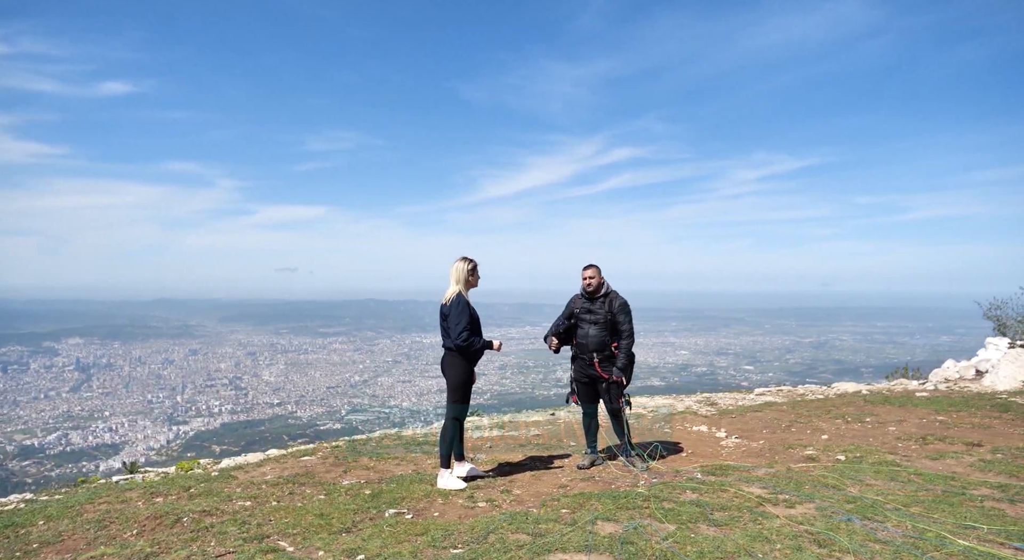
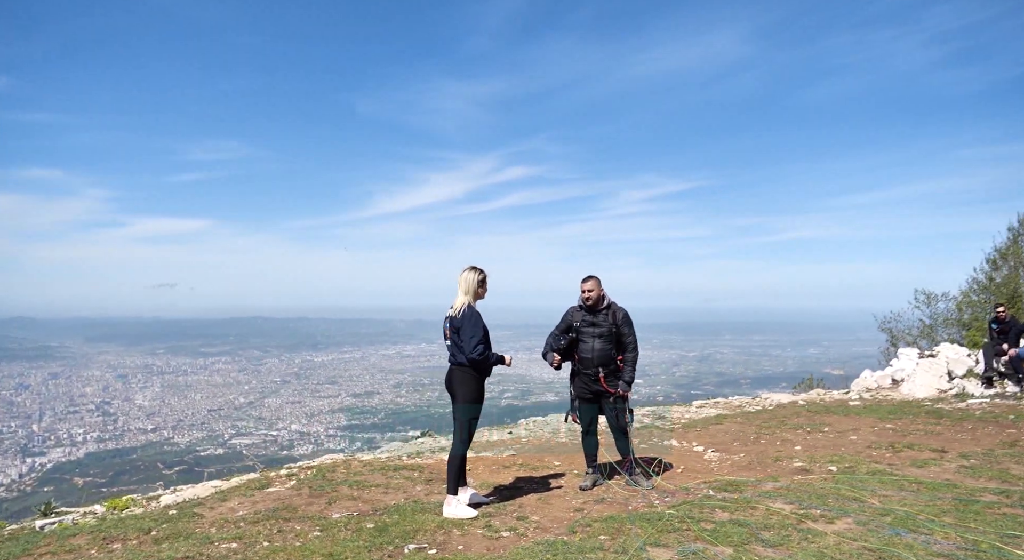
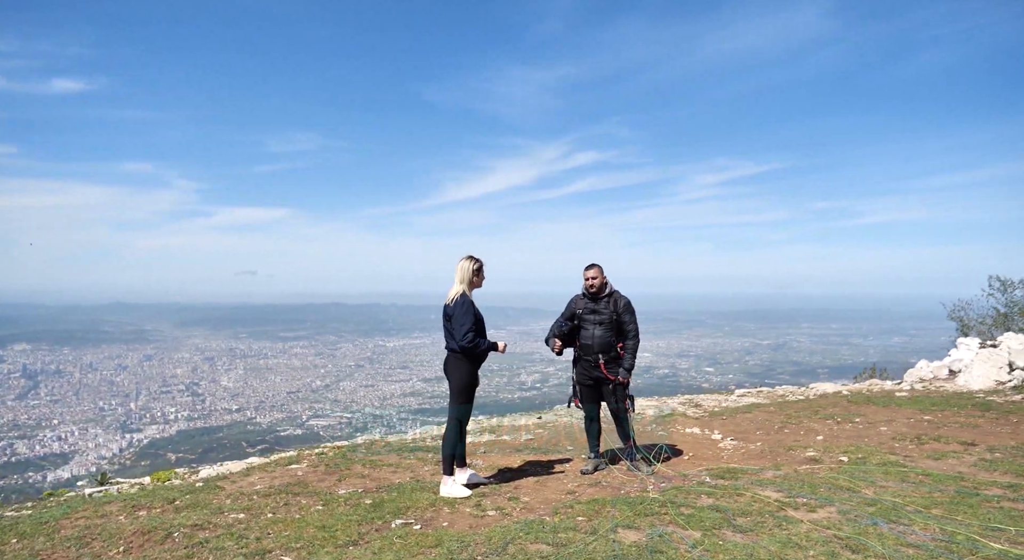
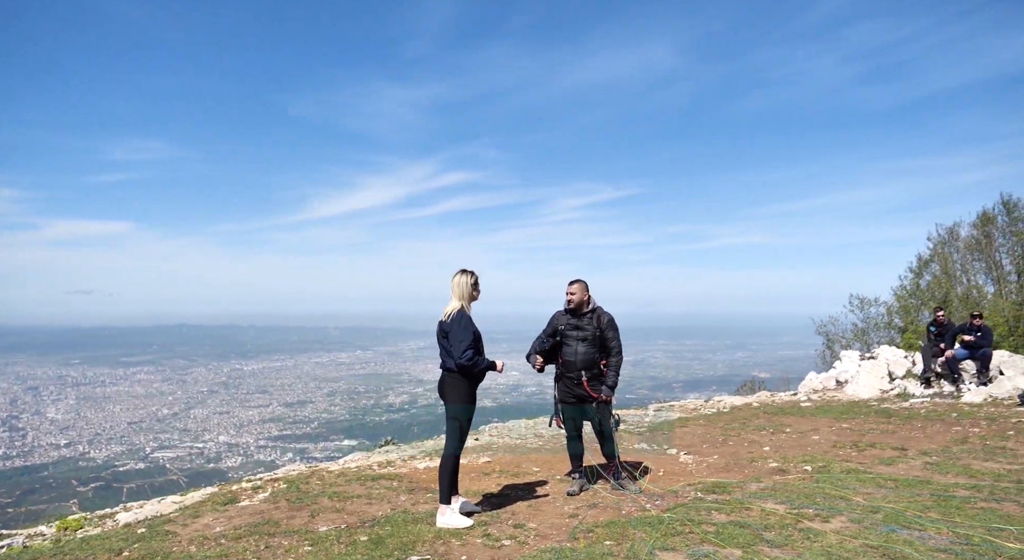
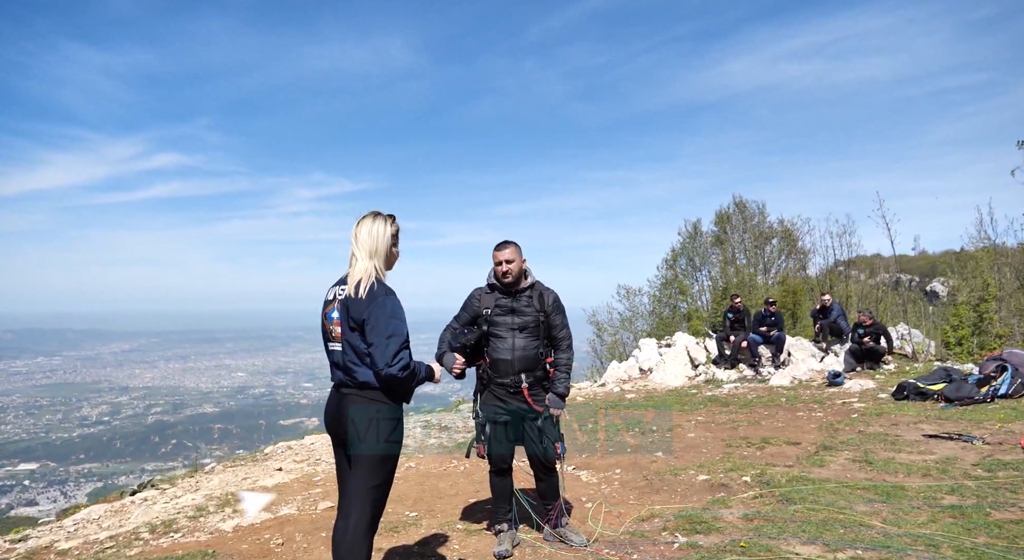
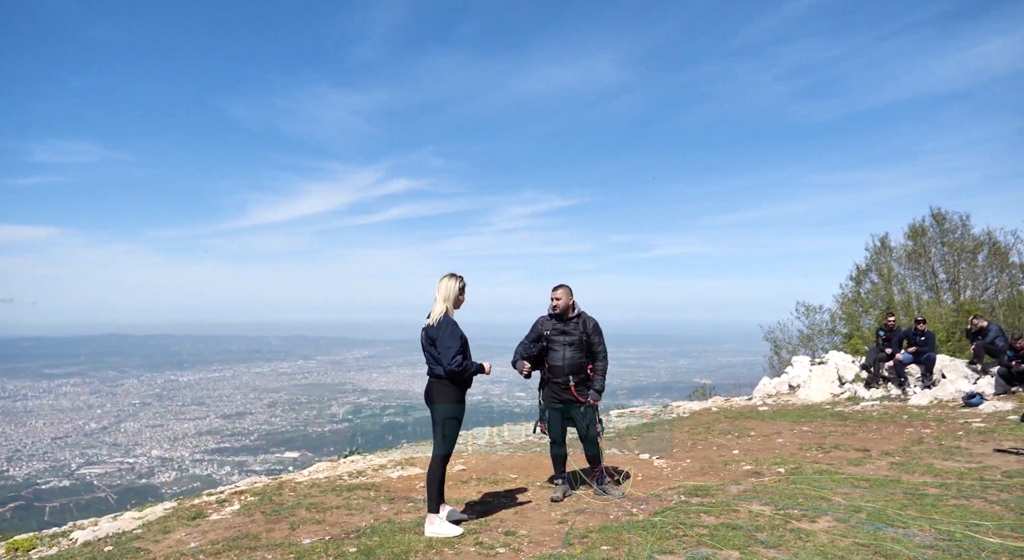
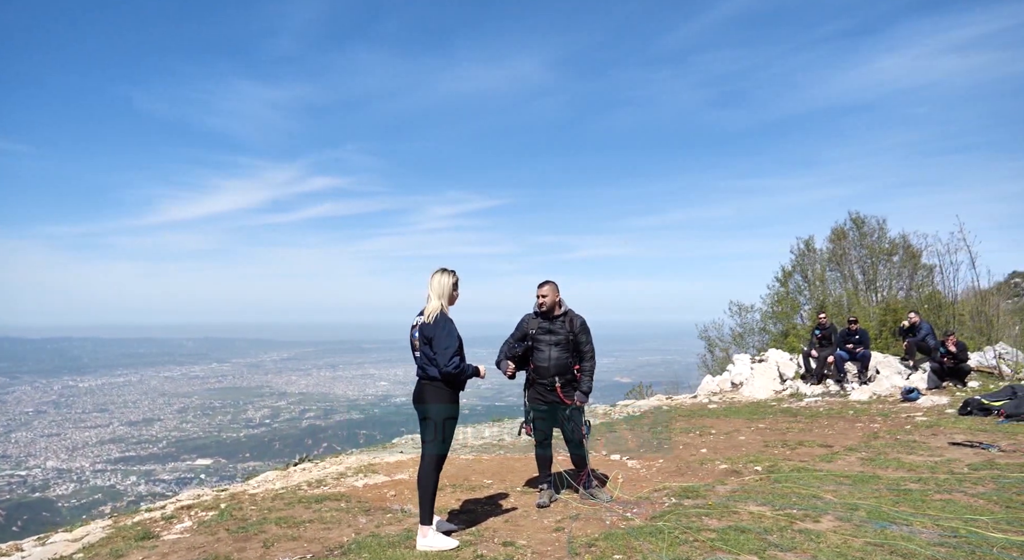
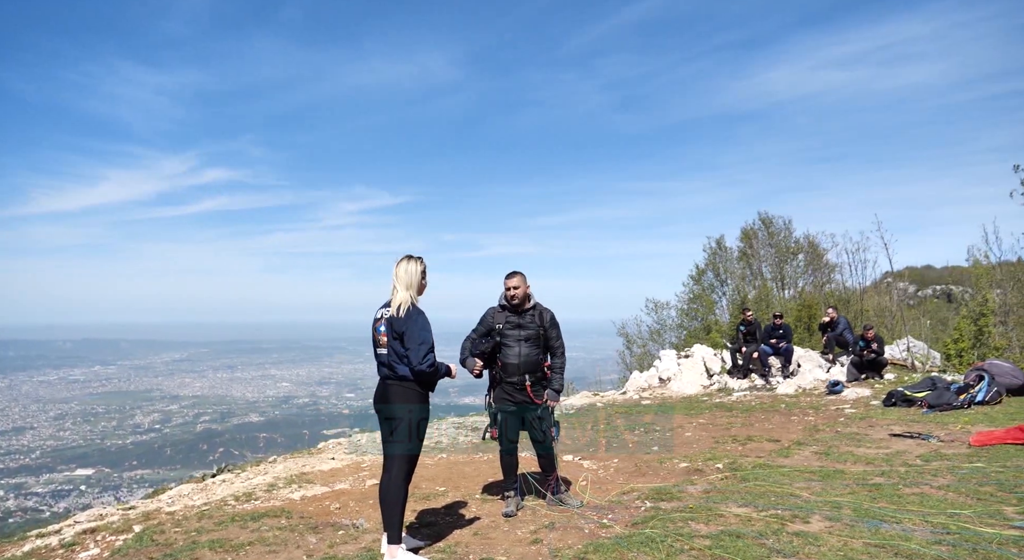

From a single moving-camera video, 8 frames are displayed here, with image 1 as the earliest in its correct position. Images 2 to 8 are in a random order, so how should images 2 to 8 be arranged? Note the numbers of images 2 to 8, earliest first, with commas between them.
3, 2, 4, 6, 7, 8, 5
